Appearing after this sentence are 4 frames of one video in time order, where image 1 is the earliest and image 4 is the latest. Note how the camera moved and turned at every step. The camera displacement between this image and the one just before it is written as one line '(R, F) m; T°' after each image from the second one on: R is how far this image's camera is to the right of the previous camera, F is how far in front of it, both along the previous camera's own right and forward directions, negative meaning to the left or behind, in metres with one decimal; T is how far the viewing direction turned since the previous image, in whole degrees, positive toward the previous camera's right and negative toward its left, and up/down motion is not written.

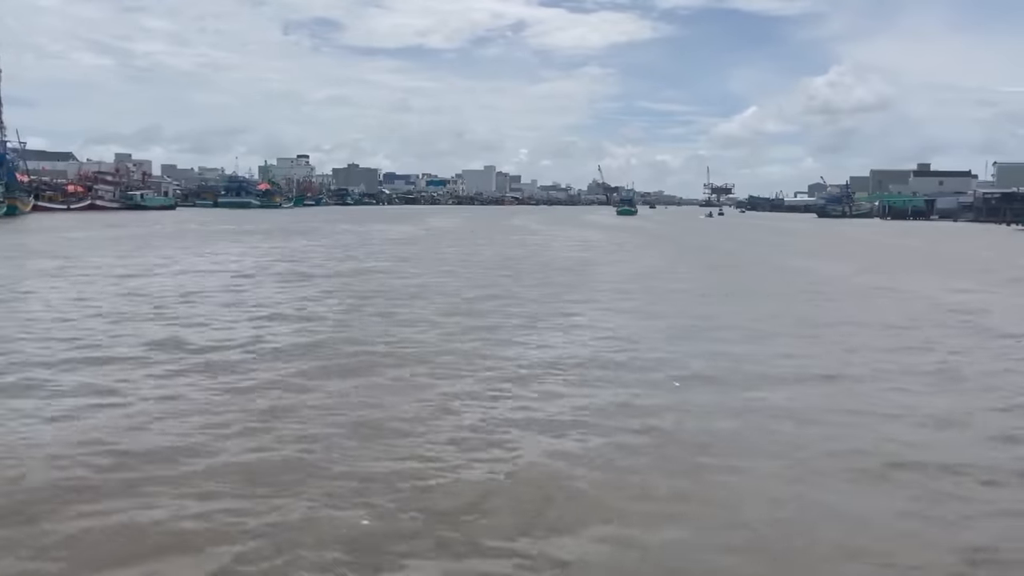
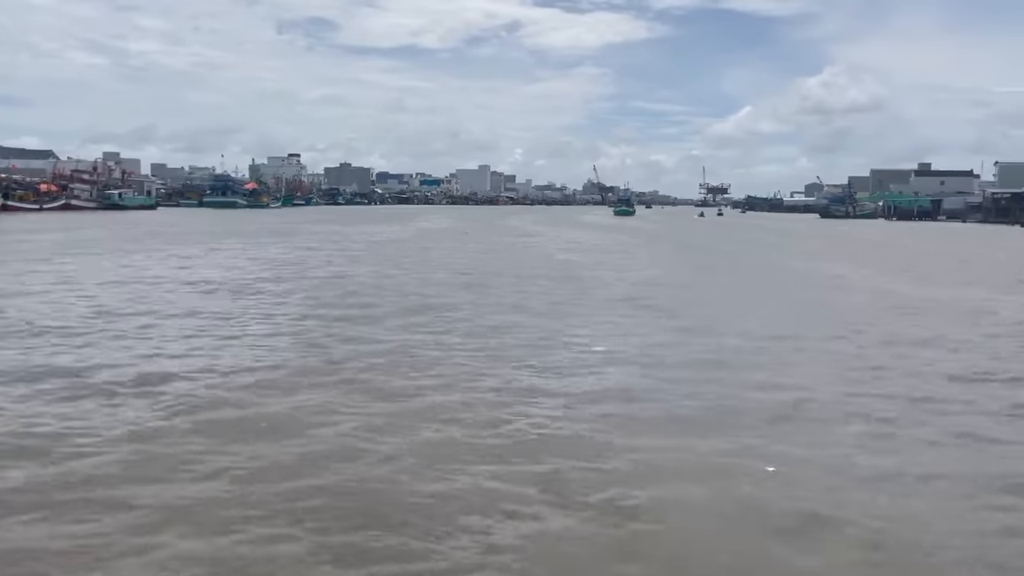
(0.0, +0.7) m; 0°
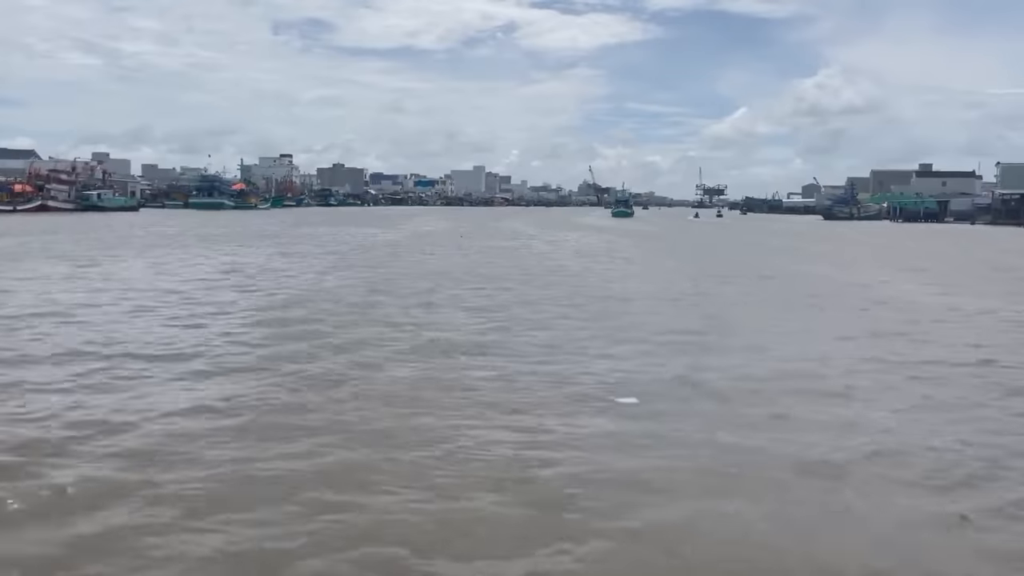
(0.0, +0.6) m; 0°
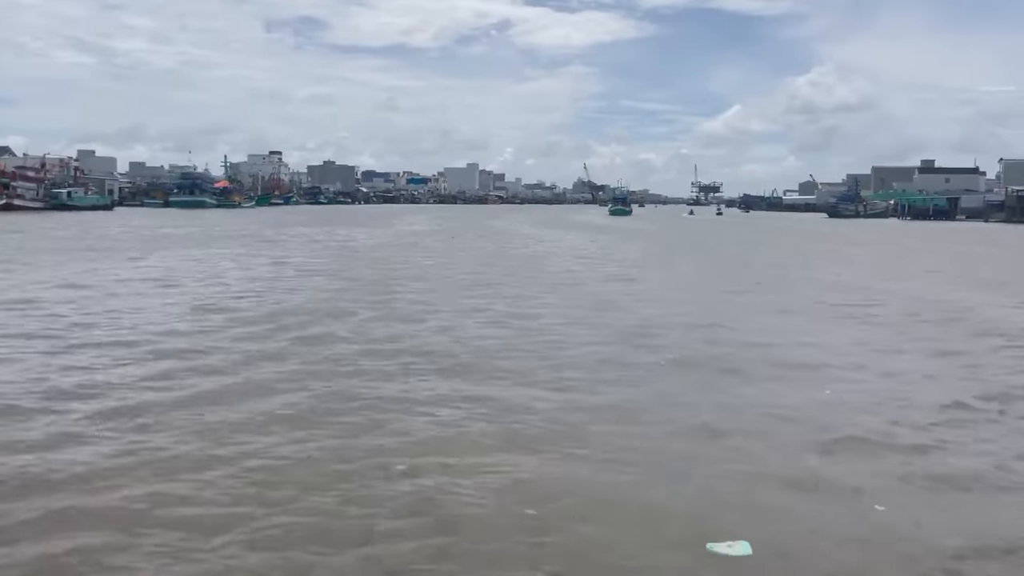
(0.0, +0.9) m; 0°
